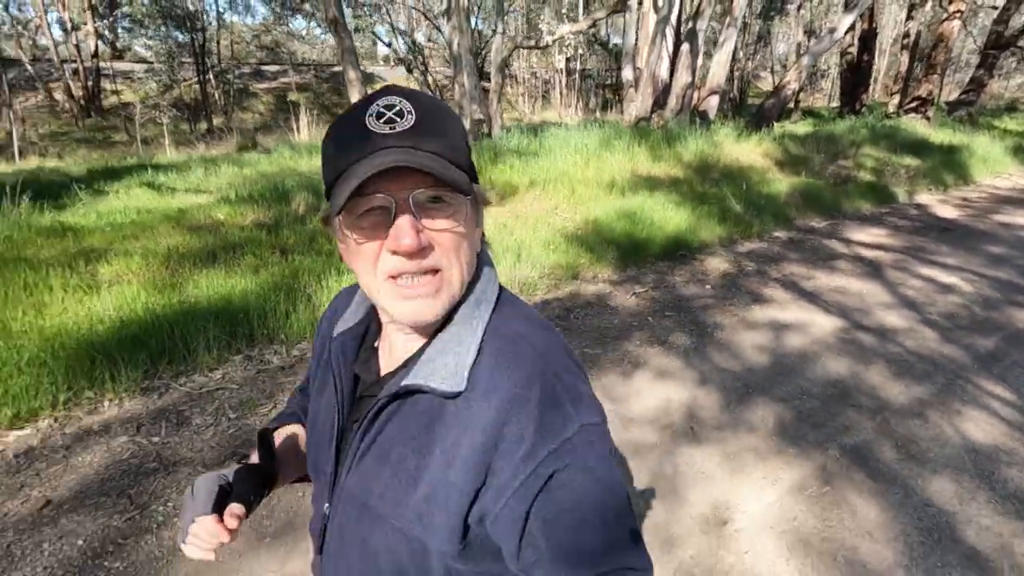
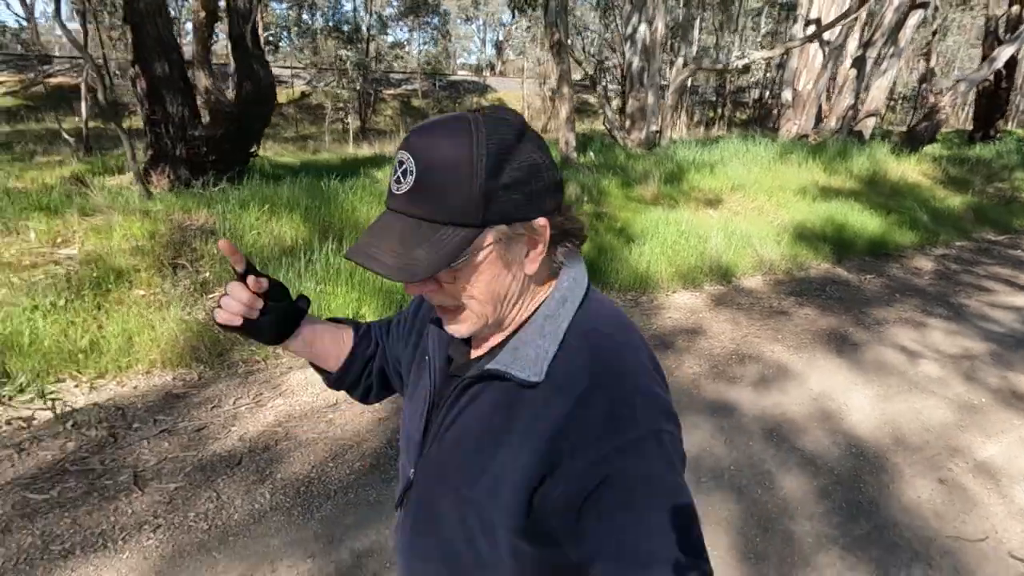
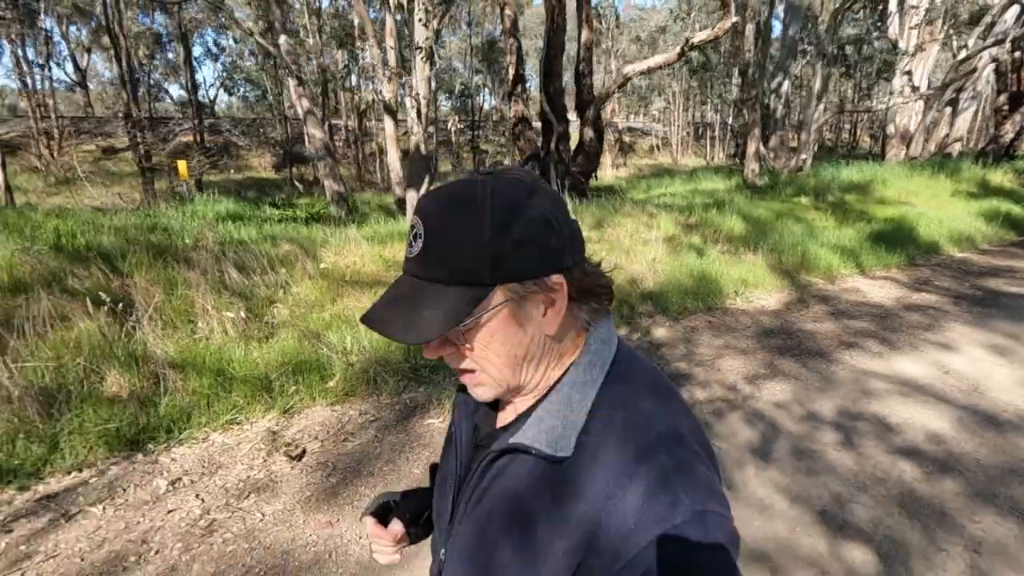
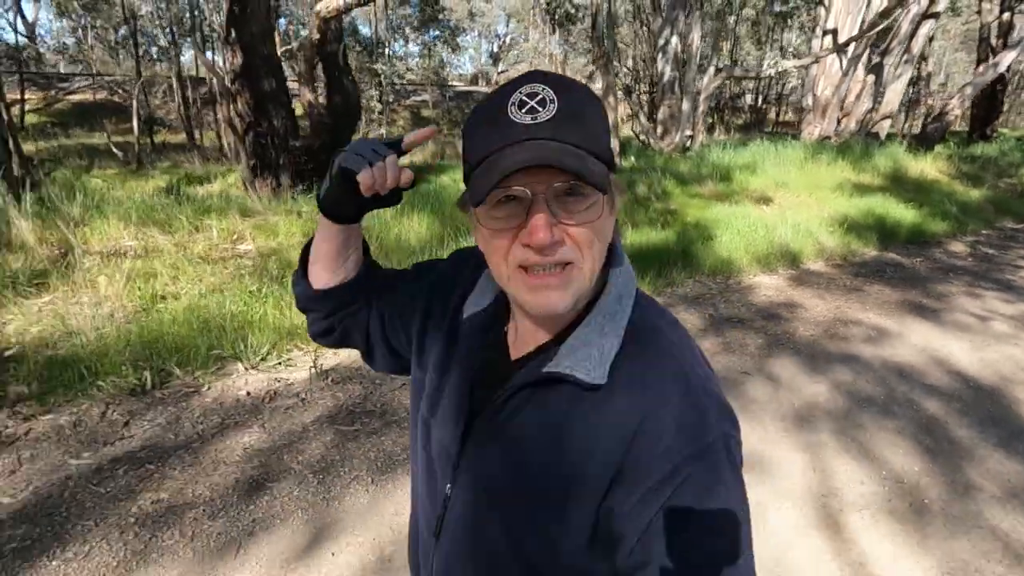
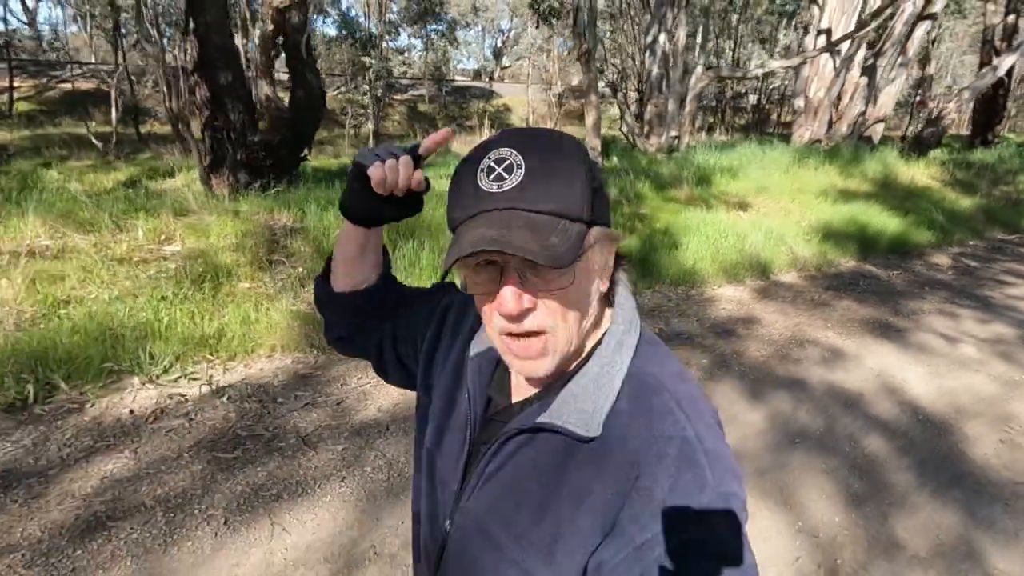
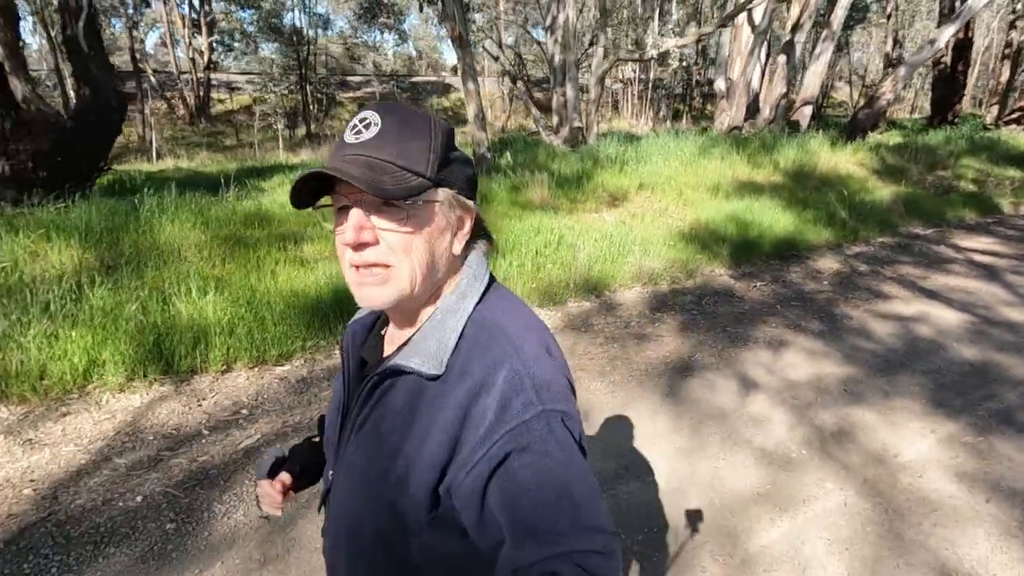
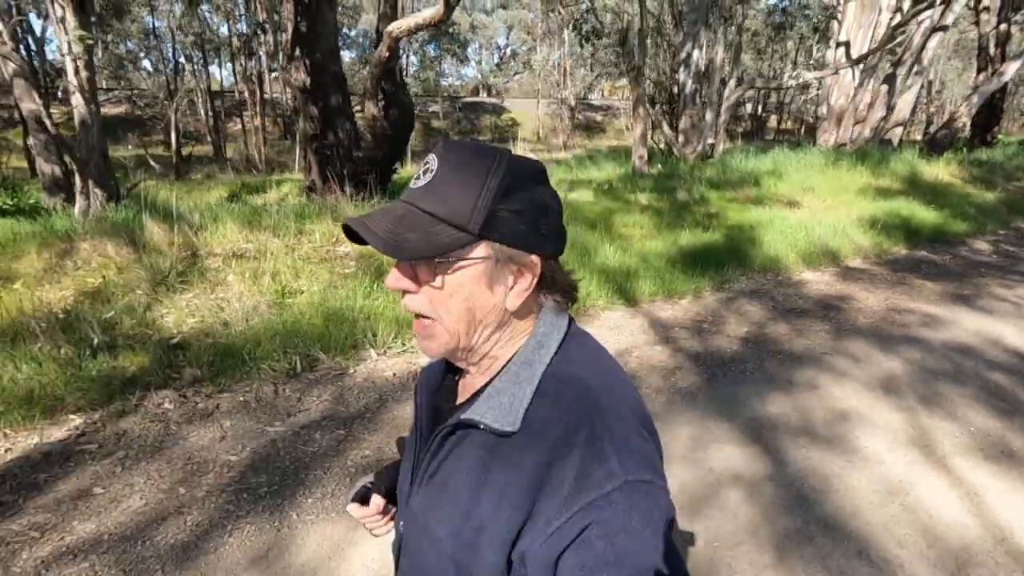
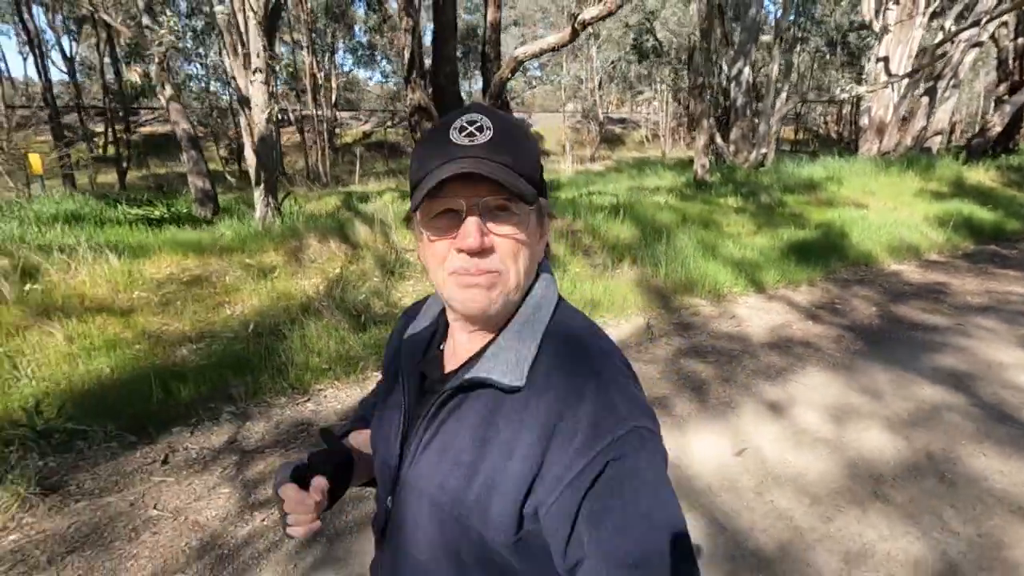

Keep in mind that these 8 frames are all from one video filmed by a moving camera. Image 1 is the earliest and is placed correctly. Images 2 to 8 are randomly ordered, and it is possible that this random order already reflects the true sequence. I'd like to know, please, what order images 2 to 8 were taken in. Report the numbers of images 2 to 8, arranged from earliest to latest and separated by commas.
6, 2, 5, 4, 7, 8, 3
